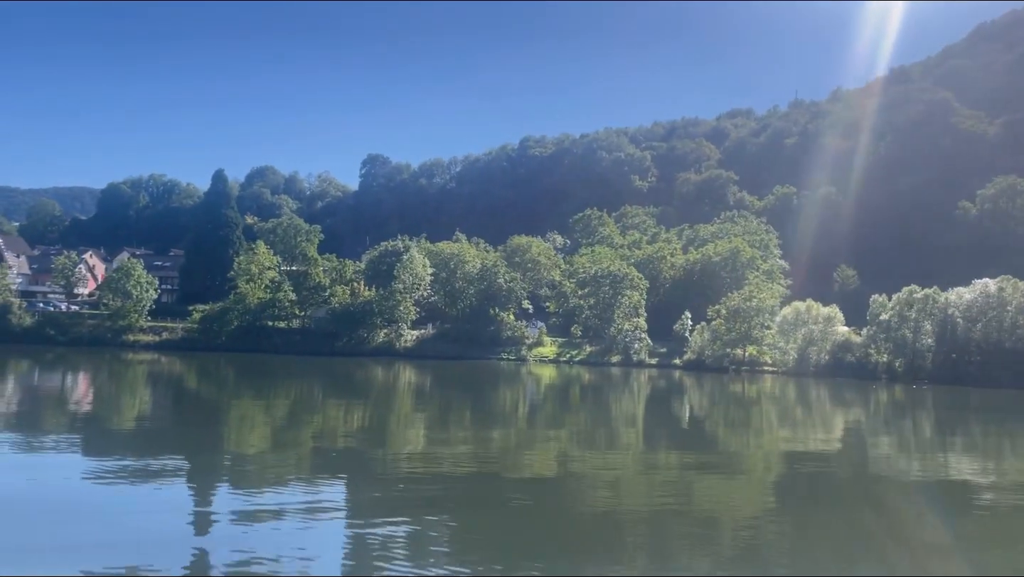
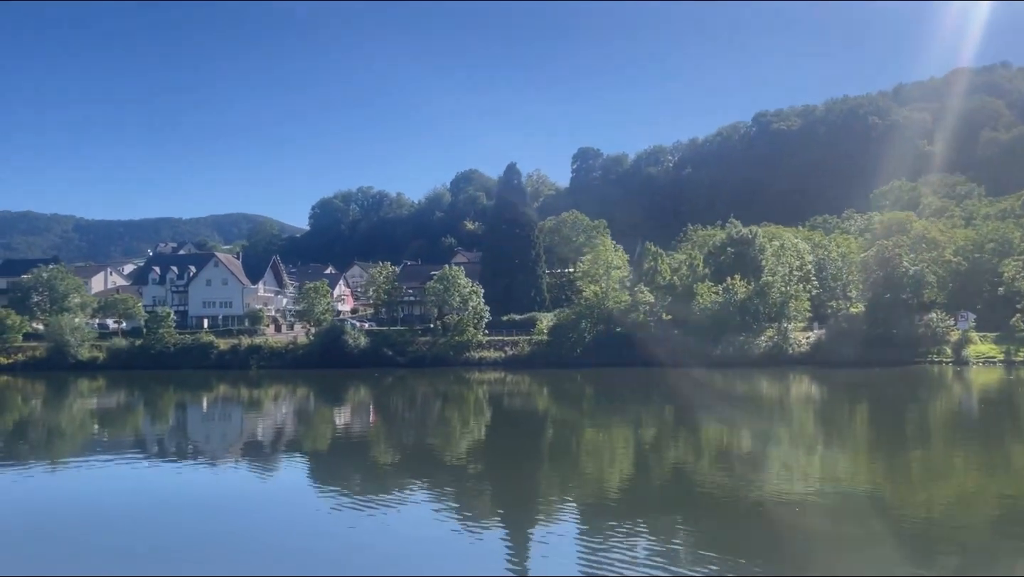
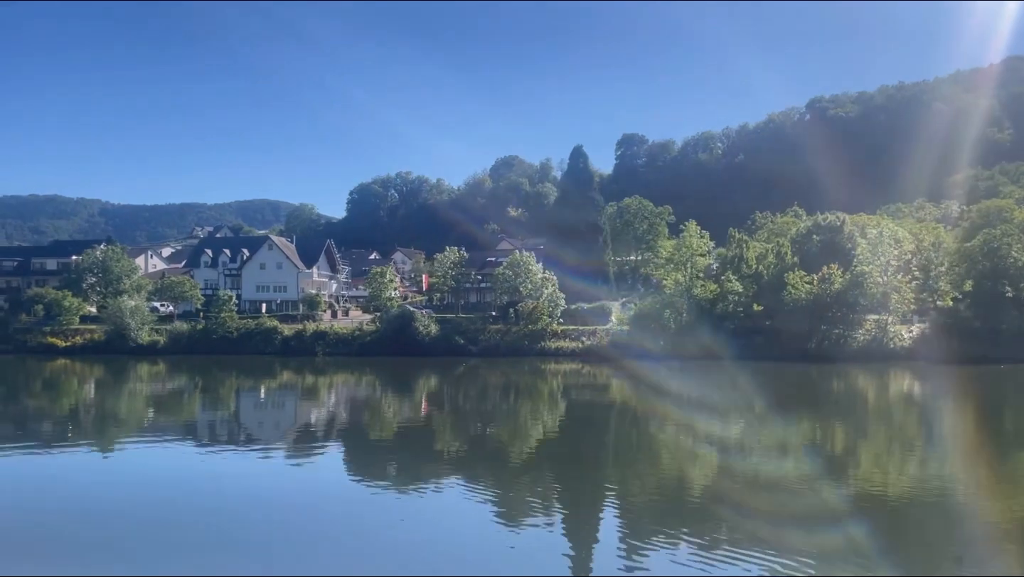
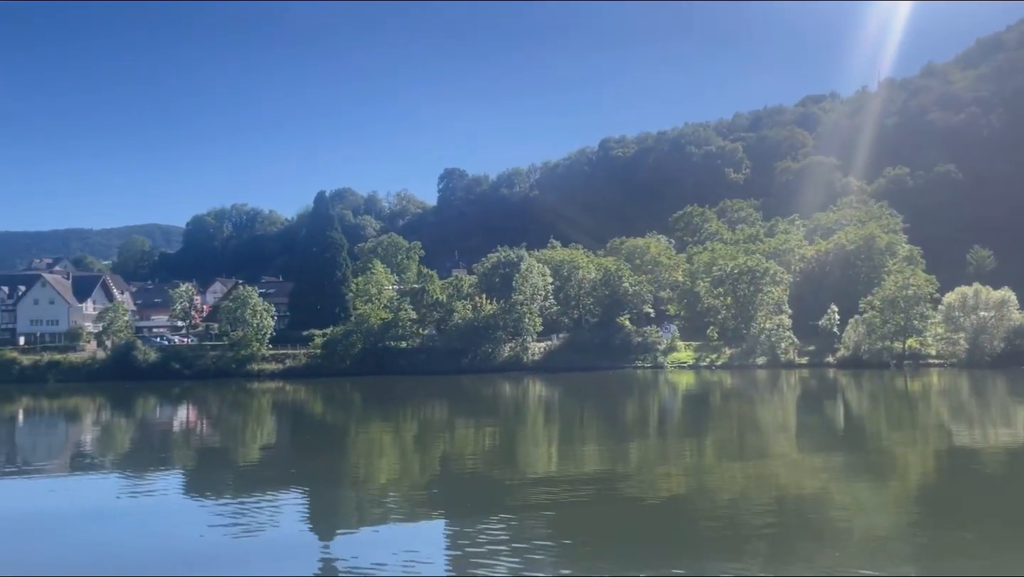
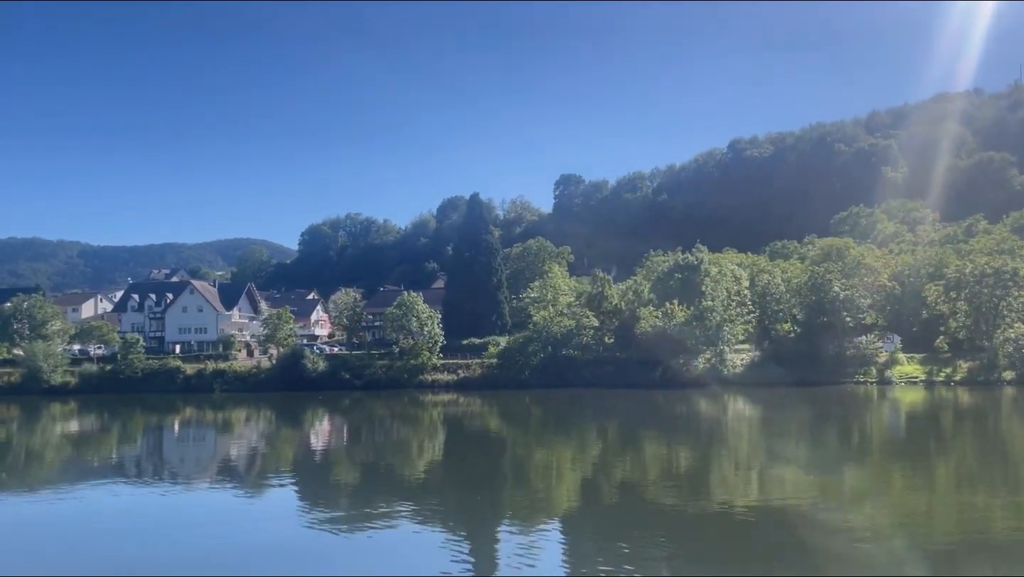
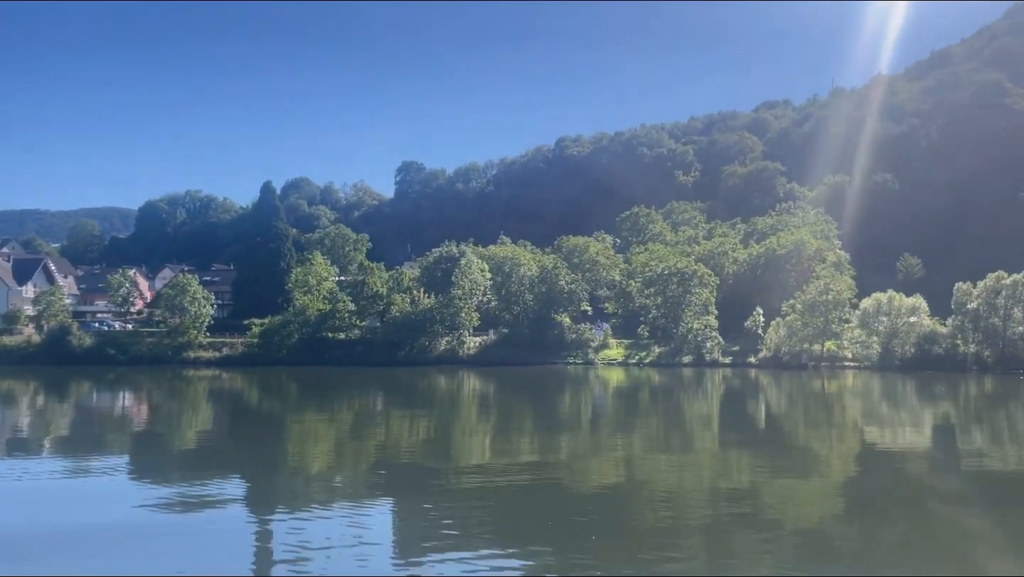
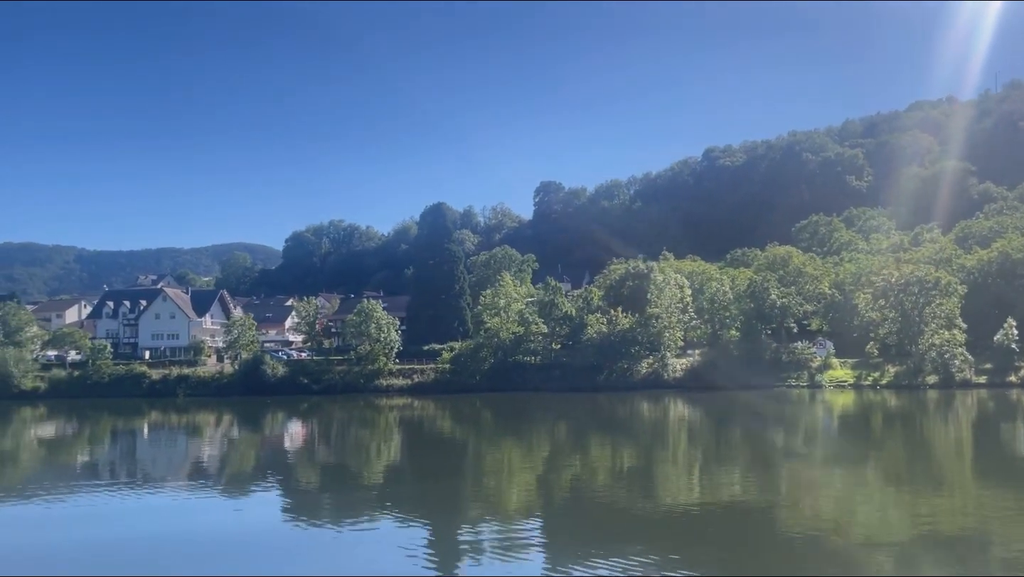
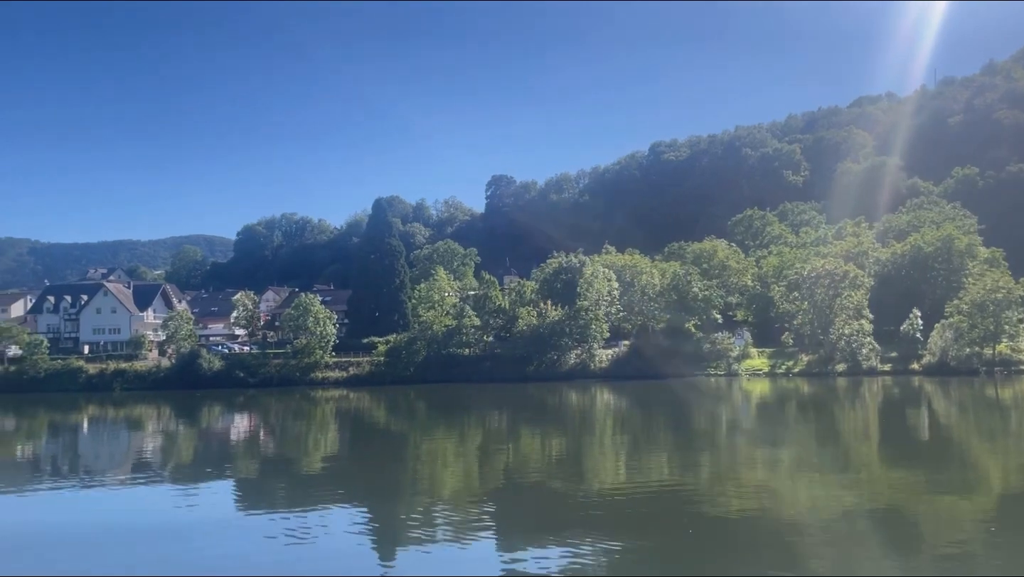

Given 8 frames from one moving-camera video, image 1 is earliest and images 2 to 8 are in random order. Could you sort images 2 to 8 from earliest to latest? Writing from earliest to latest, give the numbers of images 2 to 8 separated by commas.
6, 4, 8, 7, 5, 2, 3
